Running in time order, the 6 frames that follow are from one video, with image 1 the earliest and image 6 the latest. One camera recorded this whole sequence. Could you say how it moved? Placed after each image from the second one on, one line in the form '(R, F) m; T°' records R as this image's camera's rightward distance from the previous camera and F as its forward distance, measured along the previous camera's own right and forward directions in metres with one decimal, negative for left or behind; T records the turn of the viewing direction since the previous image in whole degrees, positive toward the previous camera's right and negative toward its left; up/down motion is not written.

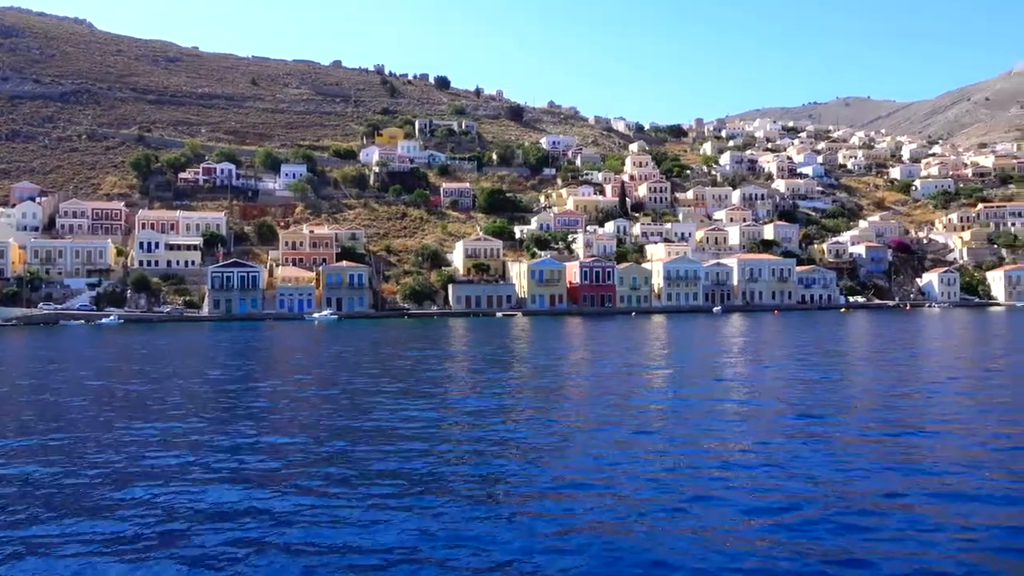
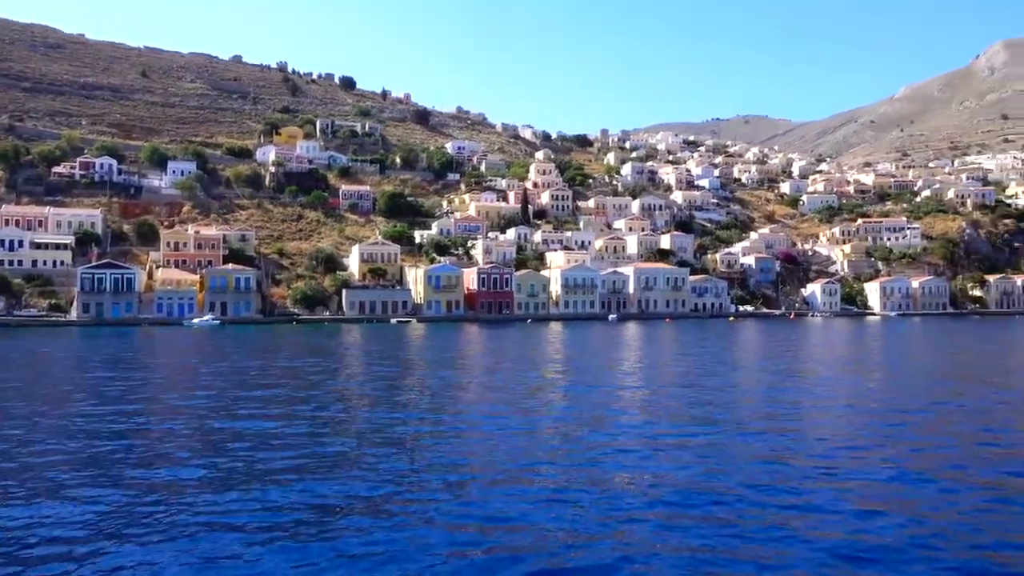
(+1.7, +0.8) m; +7°
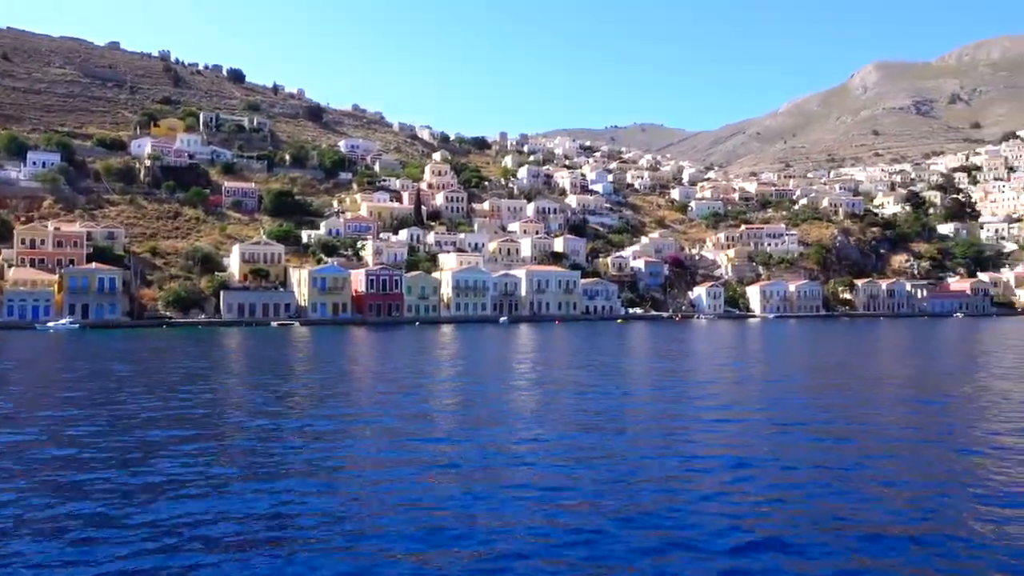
(+1.4, +0.9) m; +7°
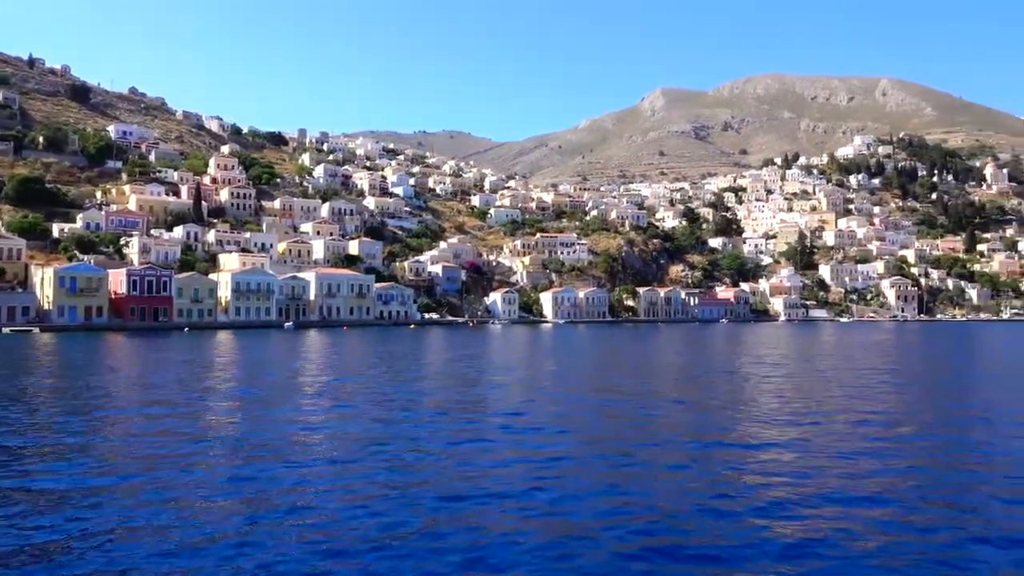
(+1.9, +1.5) m; +15°
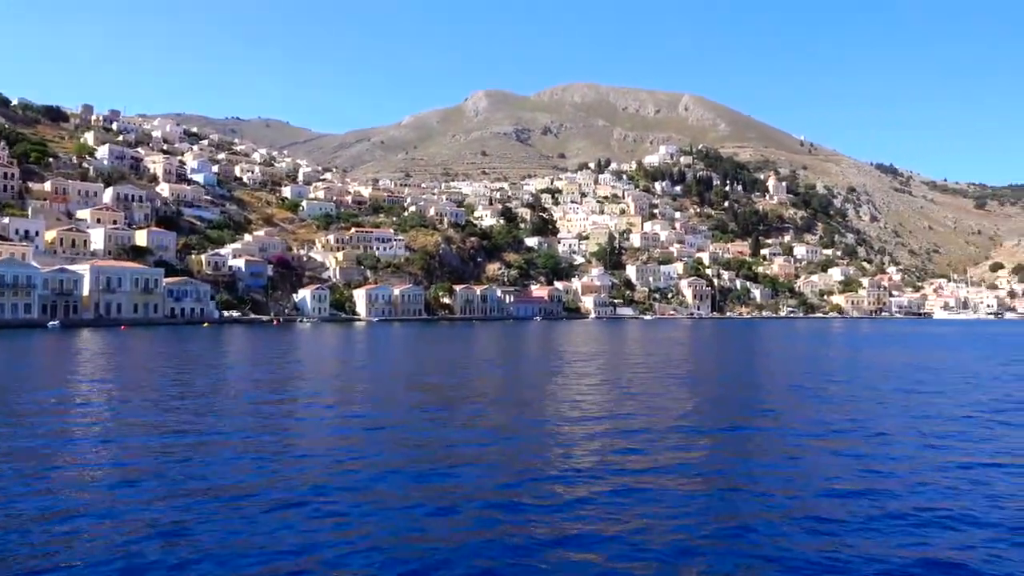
(+1.5, +2.0) m; +13°
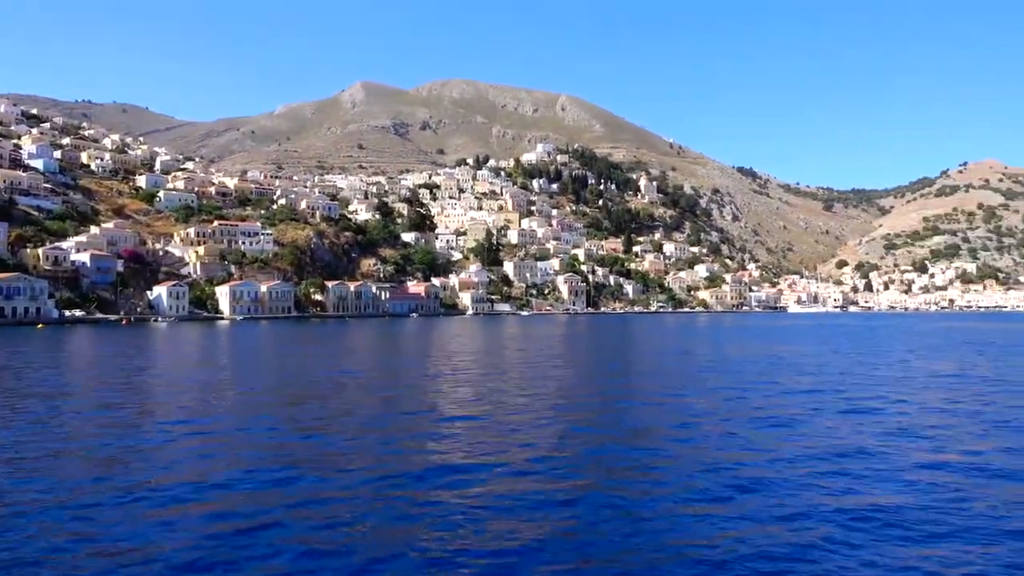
(+0.6, +1.4) m; +9°
